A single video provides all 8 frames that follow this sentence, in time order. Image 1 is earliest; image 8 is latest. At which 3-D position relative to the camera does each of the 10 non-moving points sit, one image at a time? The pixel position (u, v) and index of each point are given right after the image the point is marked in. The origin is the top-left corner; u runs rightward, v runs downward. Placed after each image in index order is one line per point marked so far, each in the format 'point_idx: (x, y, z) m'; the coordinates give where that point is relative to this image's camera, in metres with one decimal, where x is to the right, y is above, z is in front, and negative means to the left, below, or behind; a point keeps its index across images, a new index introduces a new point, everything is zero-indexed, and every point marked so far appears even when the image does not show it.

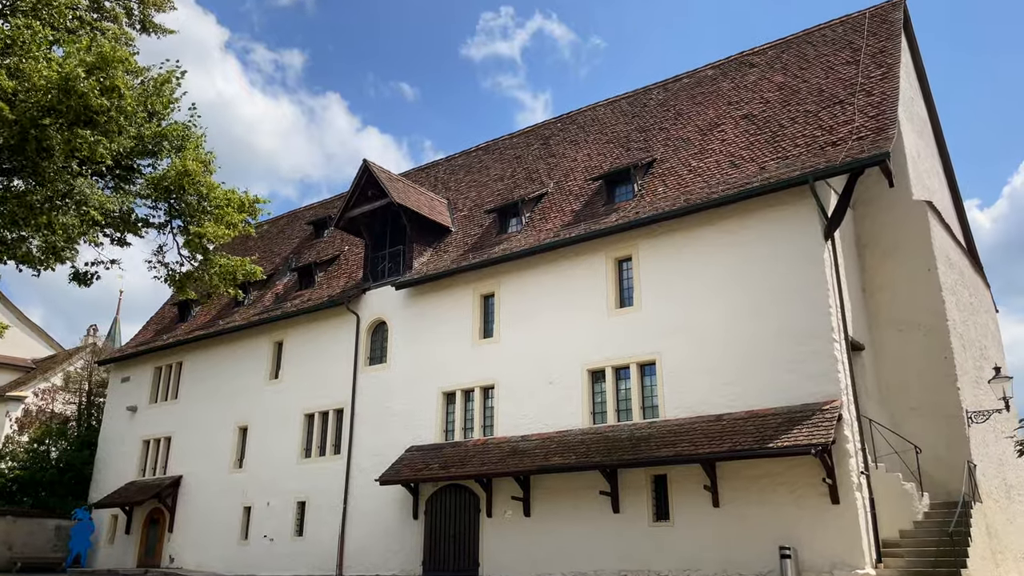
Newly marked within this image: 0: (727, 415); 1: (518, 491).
0: (+4.4, -2.6, +16.1) m
1: (+0.1, -4.8, +18.3) m
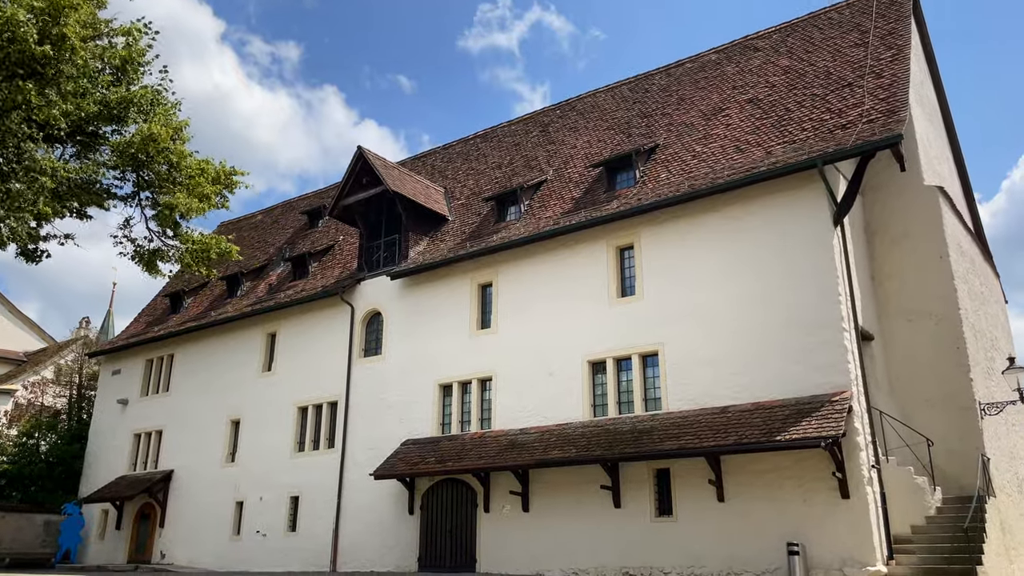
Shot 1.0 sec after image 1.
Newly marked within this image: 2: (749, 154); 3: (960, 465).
0: (+4.4, -2.4, +15.6) m
1: (+0.1, -4.5, +17.8) m
2: (+5.2, +3.0, +17.2) m
3: (+9.0, -3.5, +15.6) m
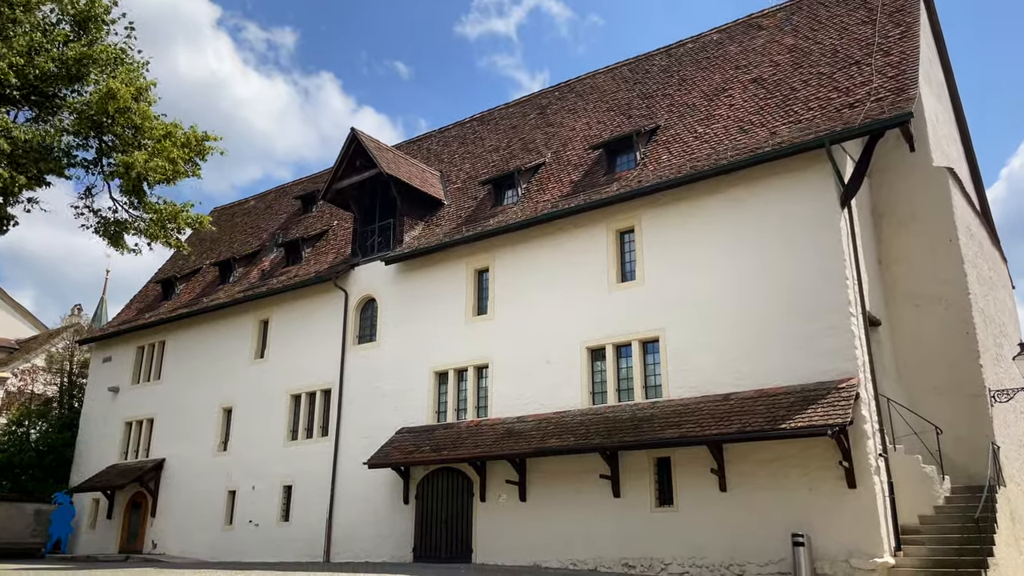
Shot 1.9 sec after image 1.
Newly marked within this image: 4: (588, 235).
0: (+4.3, -2.1, +15.1) m
1: (0.0, -4.2, +17.4) m
2: (+5.2, +3.3, +16.7) m
3: (+8.9, -3.2, +15.2) m
4: (+1.8, +1.2, +18.2) m
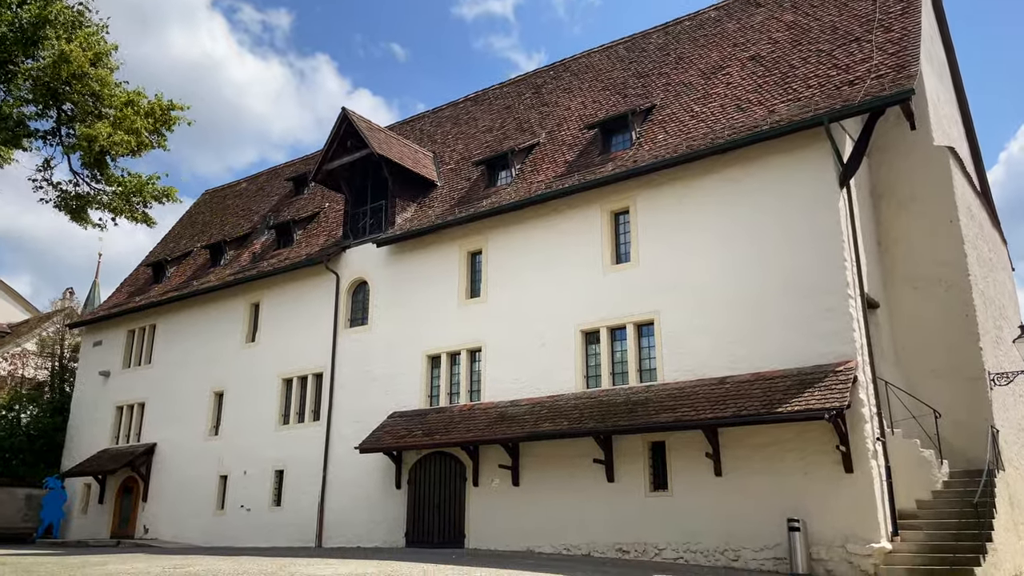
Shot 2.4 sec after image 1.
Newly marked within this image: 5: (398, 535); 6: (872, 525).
0: (+4.2, -1.7, +14.9) m
1: (-0.1, -3.8, +17.2) m
2: (+5.0, +3.7, +16.3) m
3: (+8.8, -2.9, +15.0) m
4: (+1.6, +1.7, +17.9) m
5: (-2.7, -5.9, +18.4) m
6: (+6.0, -3.9, +12.8) m
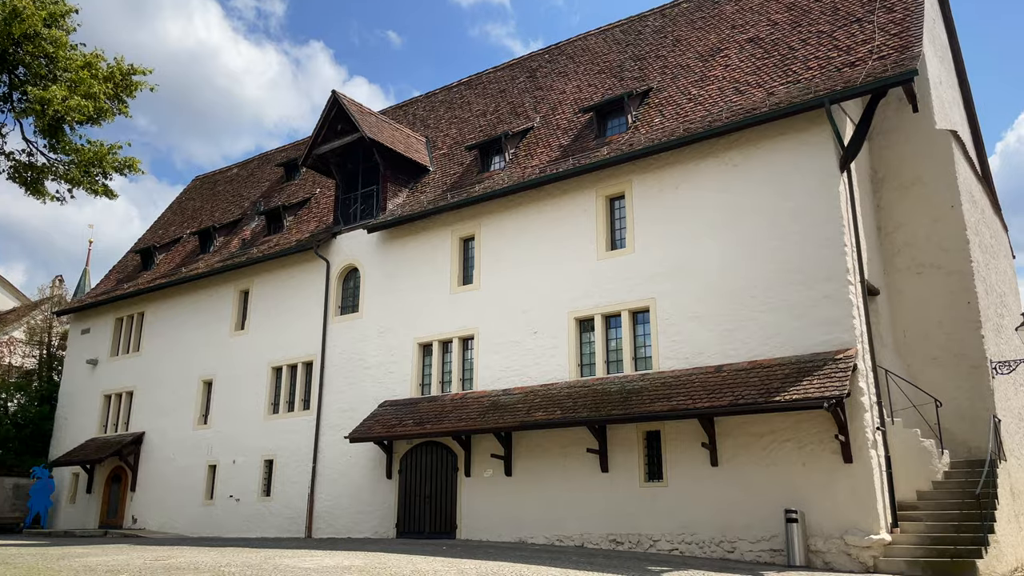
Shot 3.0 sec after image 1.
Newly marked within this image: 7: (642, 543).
0: (+4.0, -1.5, +14.6) m
1: (-0.3, -3.5, +16.9) m
2: (+4.9, +4.0, +15.9) m
3: (+8.6, -2.6, +14.7) m
4: (+1.5, +2.0, +17.5) m
5: (-2.9, -5.6, +18.1) m
6: (+5.8, -3.7, +12.6) m
7: (+2.4, -4.8, +14.6) m
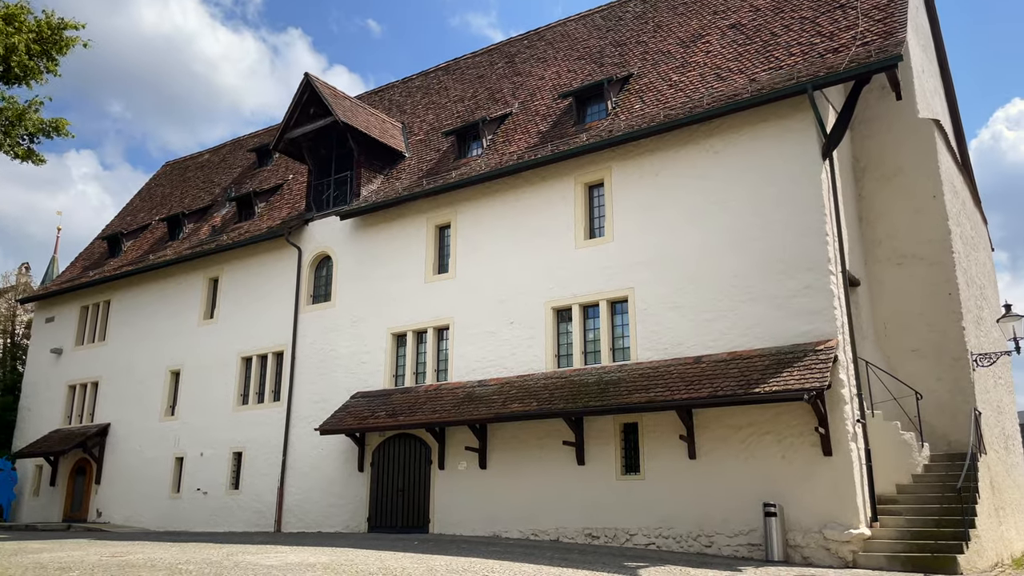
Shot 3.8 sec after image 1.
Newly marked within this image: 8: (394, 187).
0: (+3.6, -1.3, +14.3) m
1: (-0.8, -3.3, +16.5) m
2: (+4.4, +4.2, +15.6) m
3: (+8.1, -2.5, +14.5) m
4: (+0.9, +2.2, +17.1) m
5: (-3.5, -5.3, +17.7) m
6: (+5.4, -3.5, +12.3) m
7: (+1.9, -4.6, +14.3) m
8: (-3.0, +2.5, +19.6) m
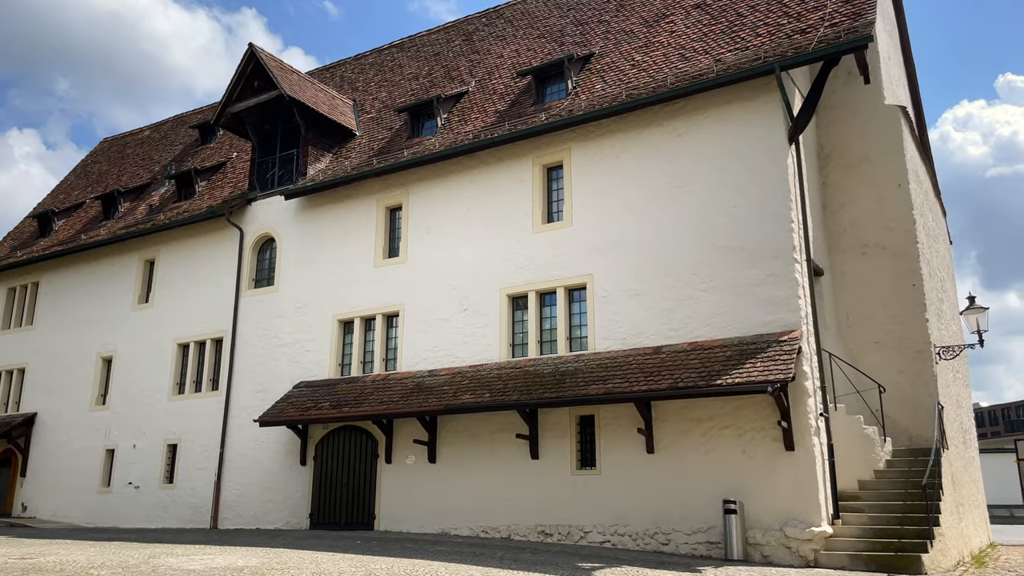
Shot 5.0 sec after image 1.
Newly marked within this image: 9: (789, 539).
0: (+2.7, -1.0, +13.7) m
1: (-1.8, -2.9, +15.7) m
2: (+3.6, +4.4, +15.0) m
3: (+7.3, -2.3, +14.2) m
4: (0.0, +2.5, +16.4) m
5: (-4.5, -4.9, +16.8) m
6: (+4.6, -3.3, +11.9) m
7: (+1.1, -4.3, +13.7) m
8: (-4.1, +2.9, +18.6) m
9: (+4.2, -3.8, +11.9) m
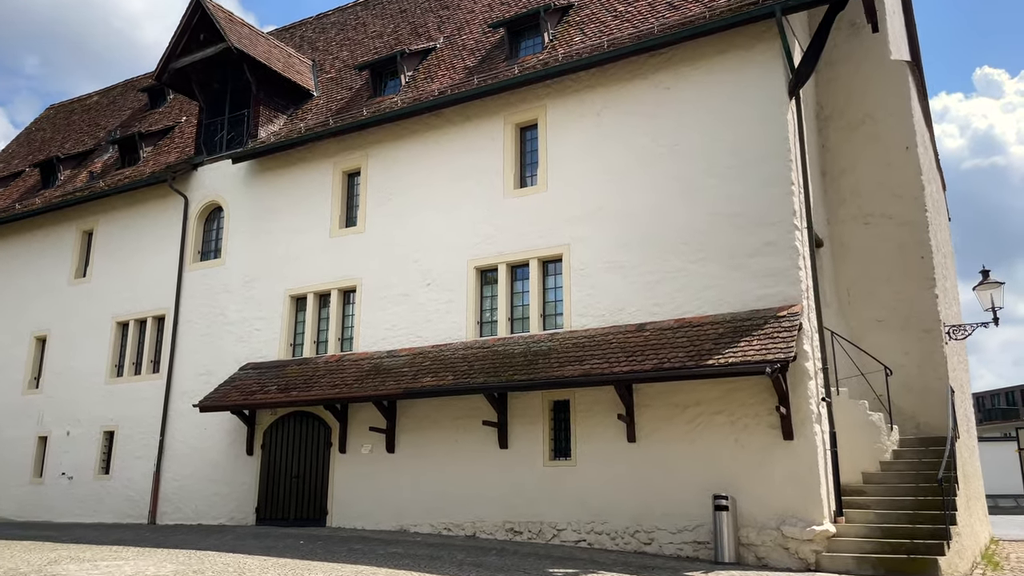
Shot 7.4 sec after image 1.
0: (+2.2, -0.6, +12.2) m
1: (-2.4, -2.4, +14.2) m
2: (+3.0, +4.9, +13.5) m
3: (+6.7, -1.8, +12.9) m
4: (-0.6, +3.0, +14.8) m
5: (-5.2, -4.4, +15.2) m
6: (+4.1, -2.9, +10.5) m
7: (+0.5, -3.9, +12.2) m
8: (-4.7, +3.5, +16.9) m
9: (+3.7, -3.4, +10.5) m
